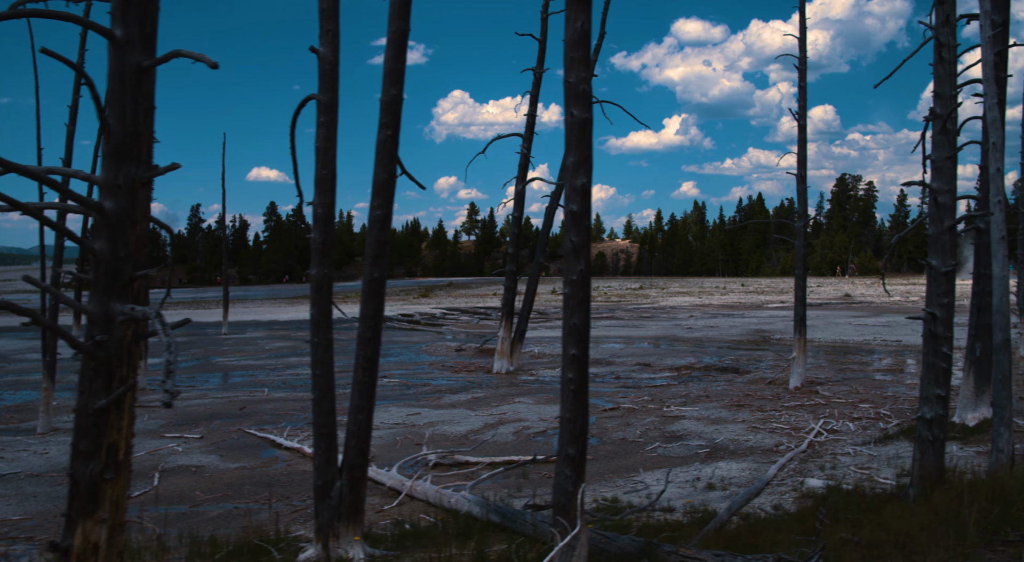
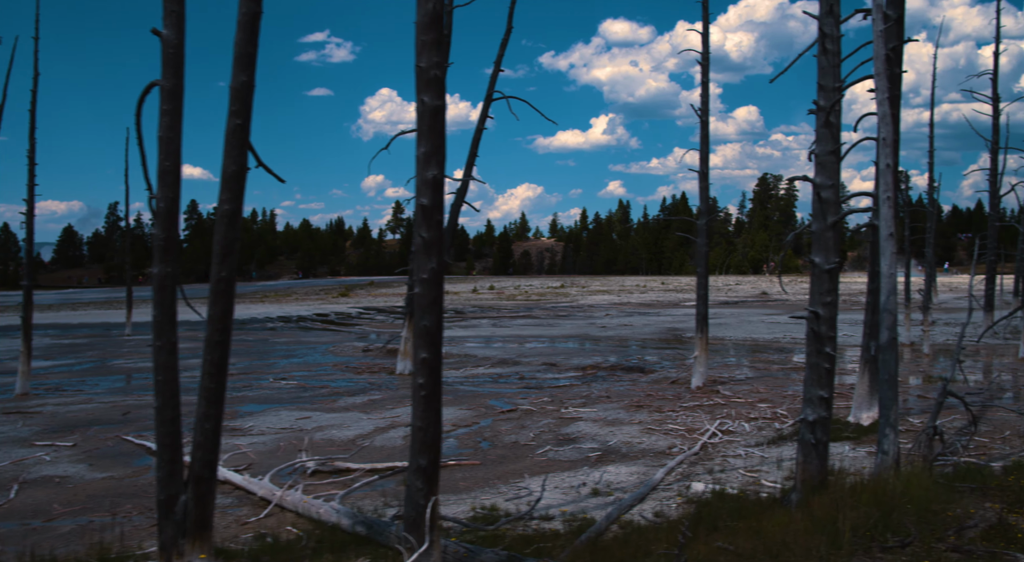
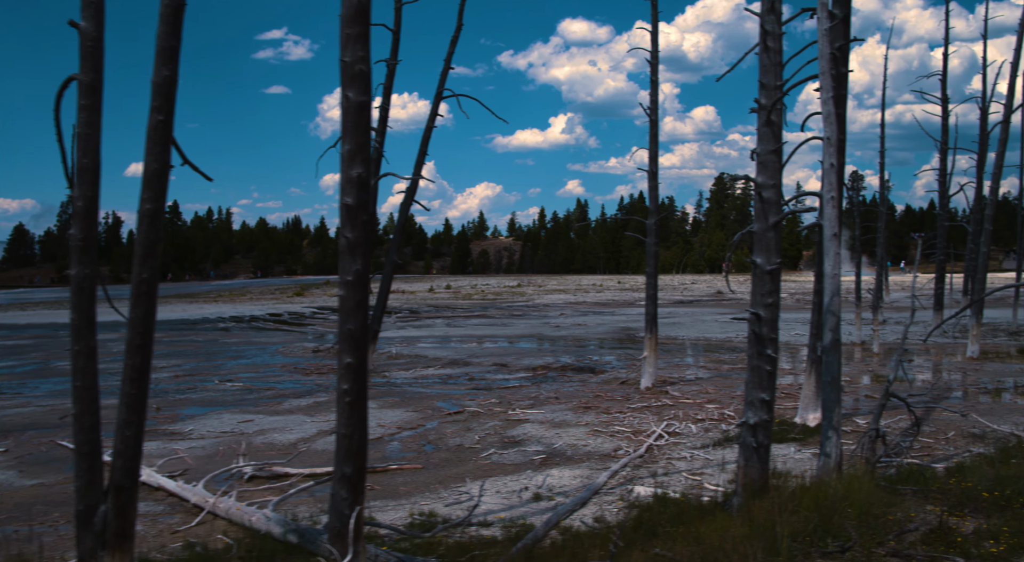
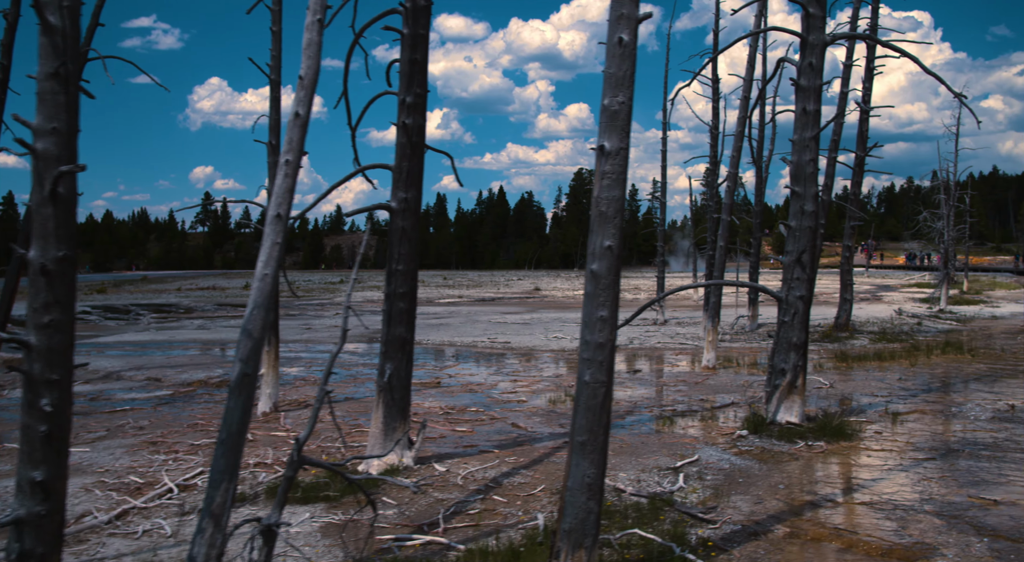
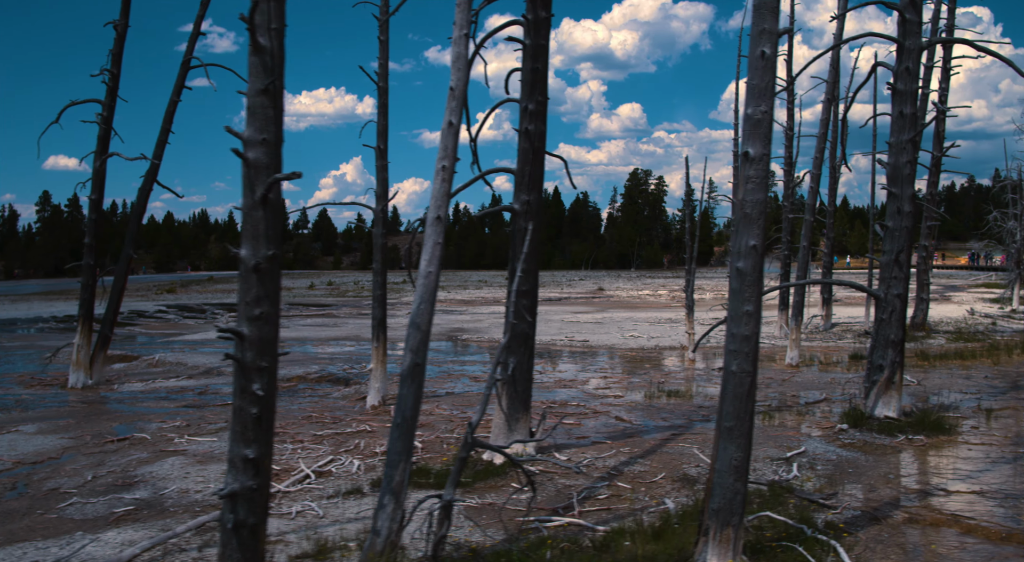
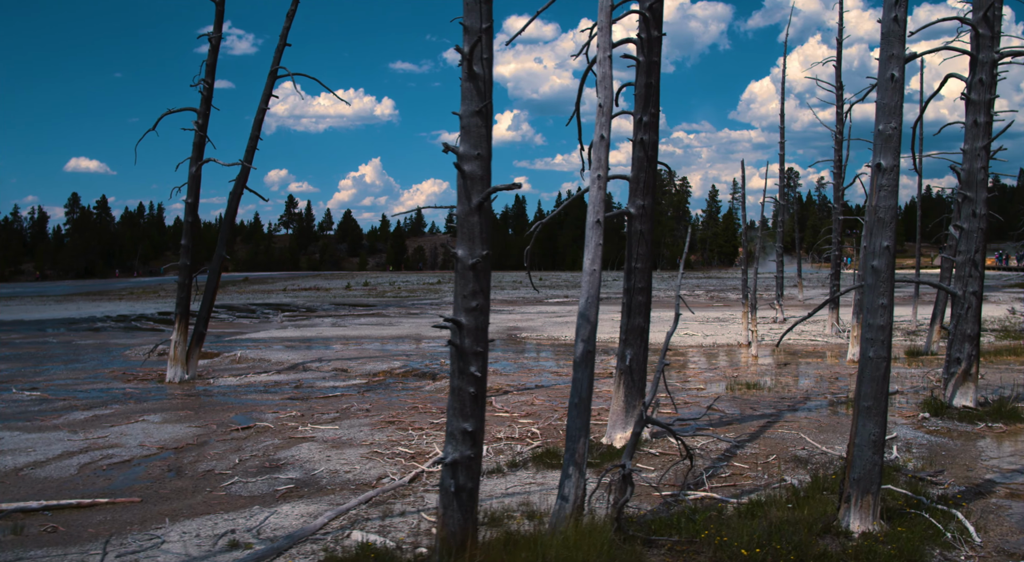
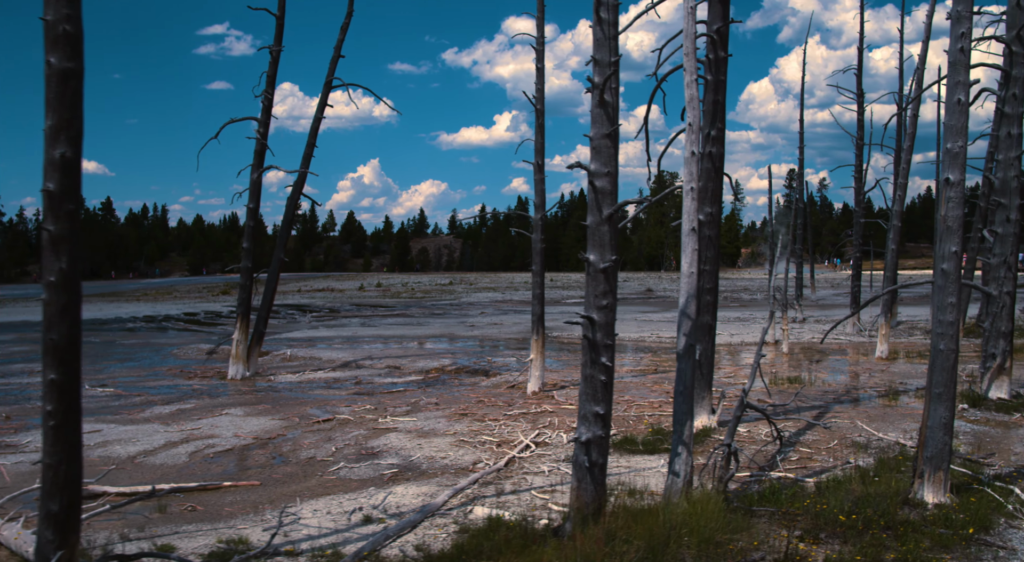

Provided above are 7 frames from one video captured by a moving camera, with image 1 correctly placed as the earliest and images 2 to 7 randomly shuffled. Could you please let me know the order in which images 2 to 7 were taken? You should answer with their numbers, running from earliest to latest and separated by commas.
2, 3, 7, 6, 5, 4
